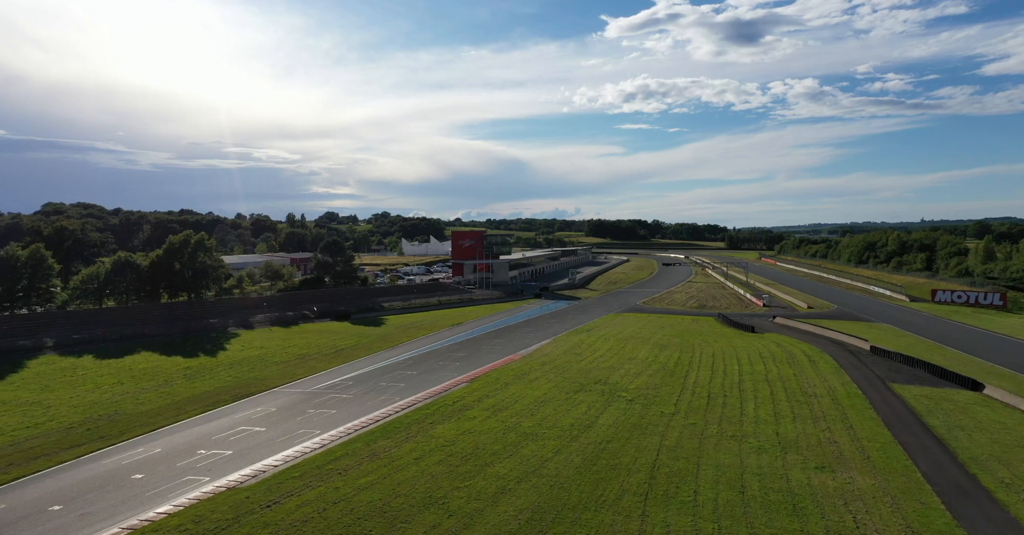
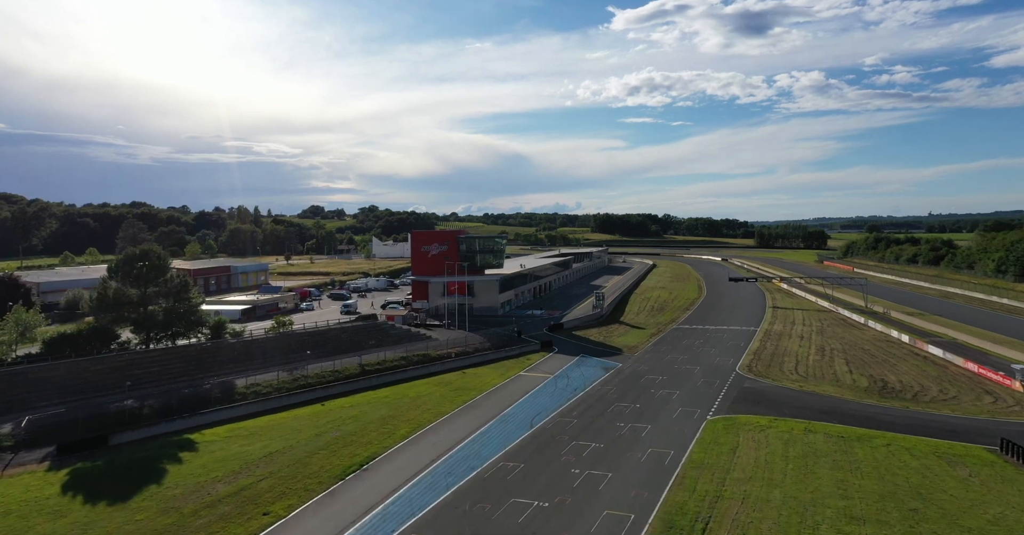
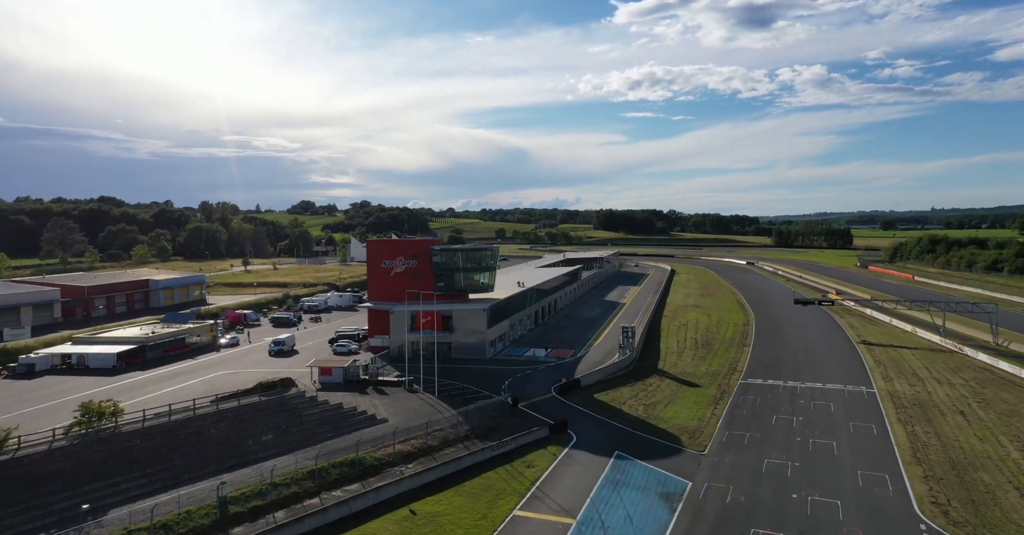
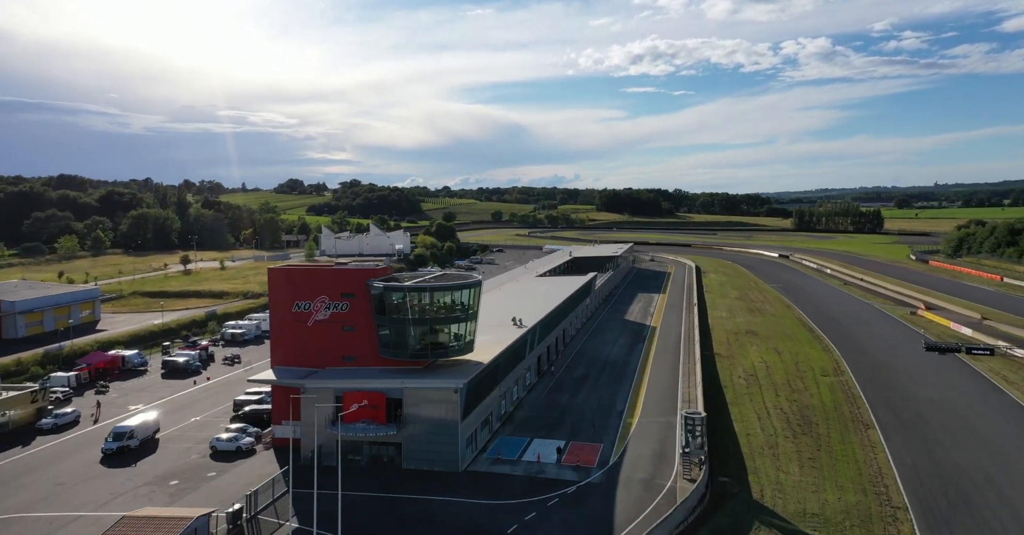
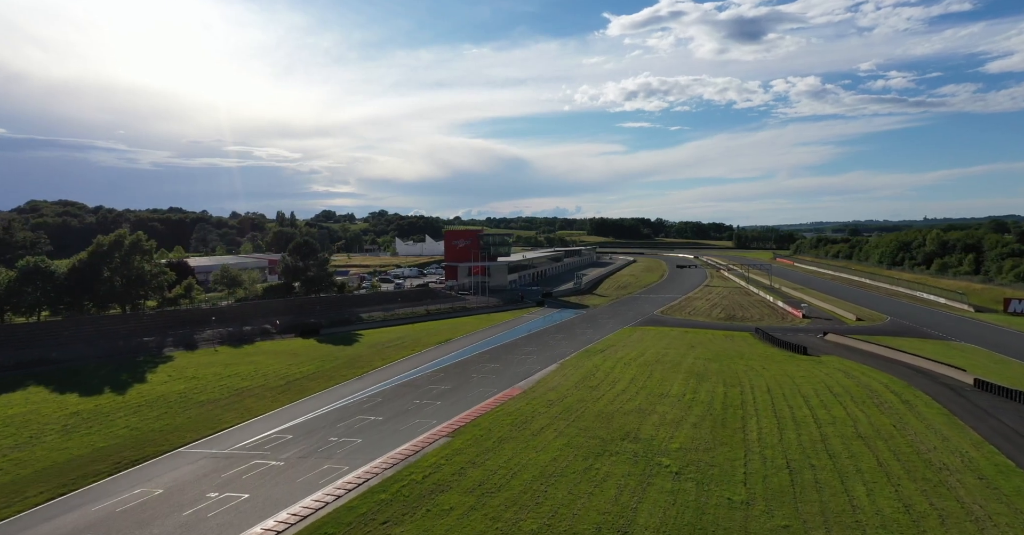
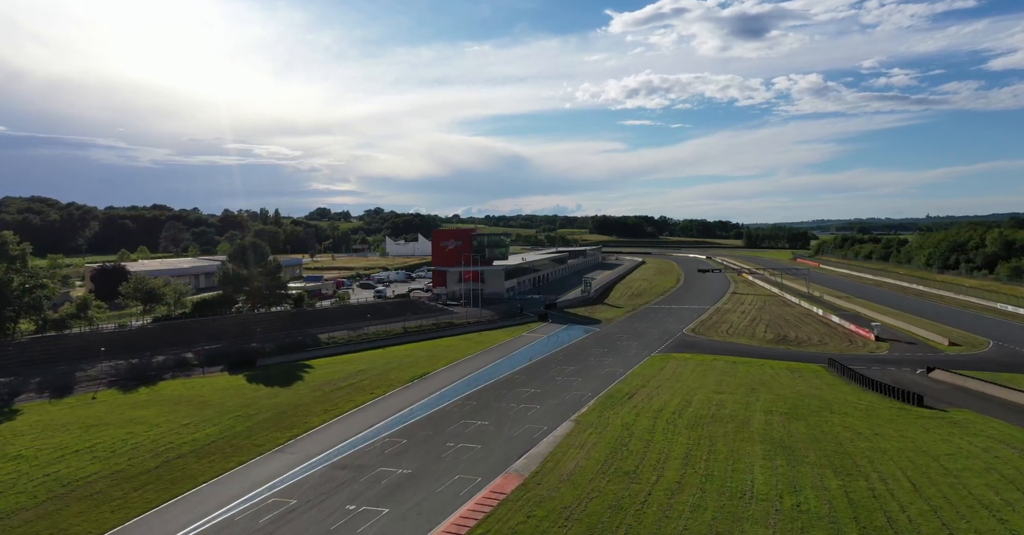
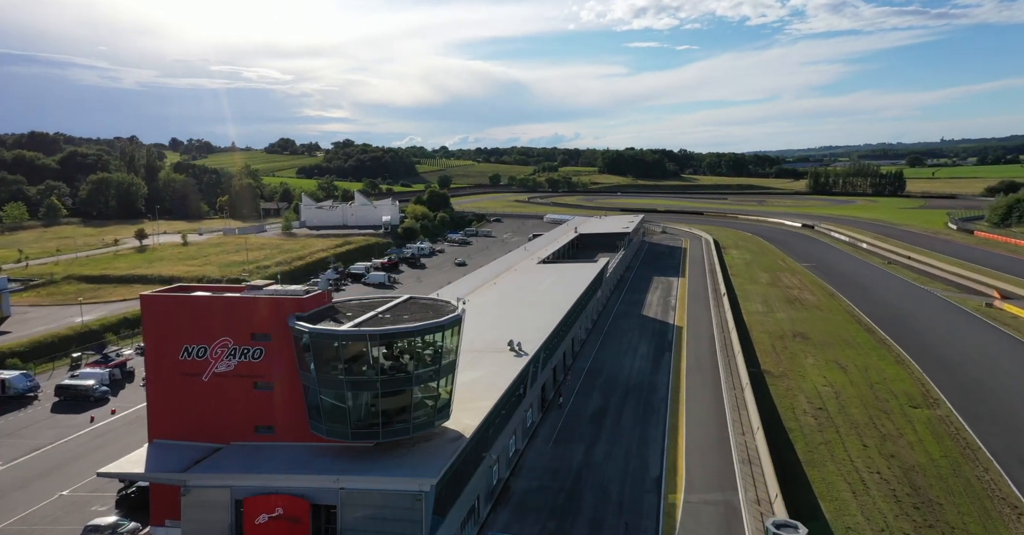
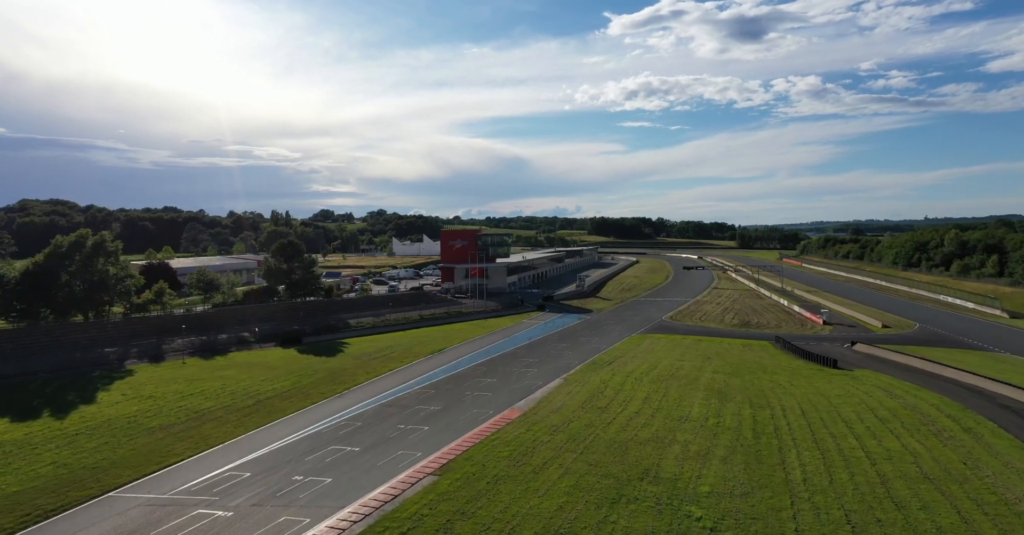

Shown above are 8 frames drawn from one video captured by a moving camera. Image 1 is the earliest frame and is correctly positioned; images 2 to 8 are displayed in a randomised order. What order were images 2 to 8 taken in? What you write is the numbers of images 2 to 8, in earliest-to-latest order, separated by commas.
5, 8, 6, 2, 3, 4, 7
